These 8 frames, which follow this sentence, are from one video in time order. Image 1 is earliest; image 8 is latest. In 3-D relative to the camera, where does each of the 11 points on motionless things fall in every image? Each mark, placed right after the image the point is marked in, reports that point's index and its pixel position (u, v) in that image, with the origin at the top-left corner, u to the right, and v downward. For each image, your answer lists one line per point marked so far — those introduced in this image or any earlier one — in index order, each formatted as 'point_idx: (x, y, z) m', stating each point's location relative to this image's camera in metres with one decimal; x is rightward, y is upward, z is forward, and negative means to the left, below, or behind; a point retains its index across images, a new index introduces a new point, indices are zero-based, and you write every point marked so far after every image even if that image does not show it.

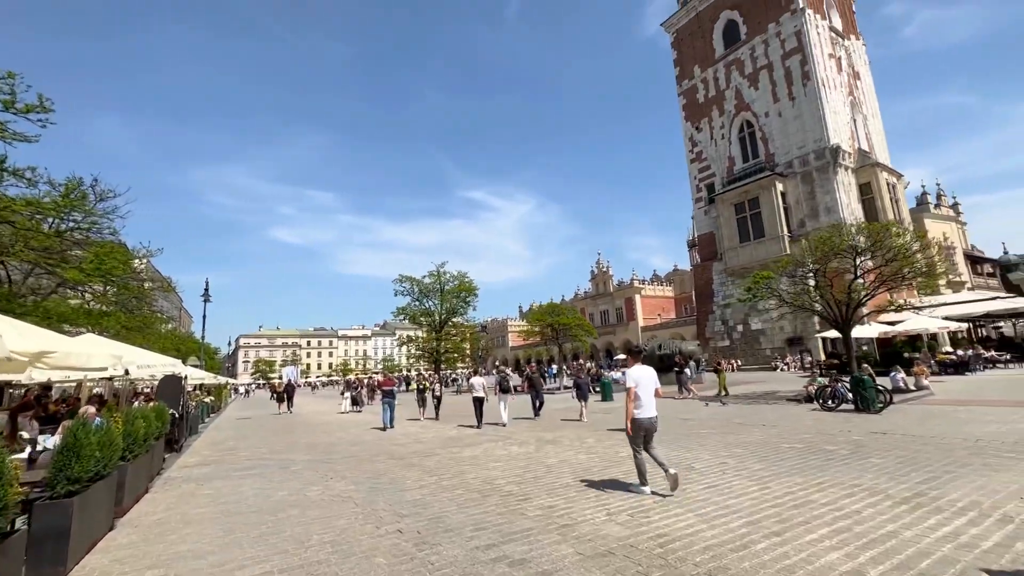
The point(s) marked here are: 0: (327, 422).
0: (-5.6, -4.1, +14.1) m
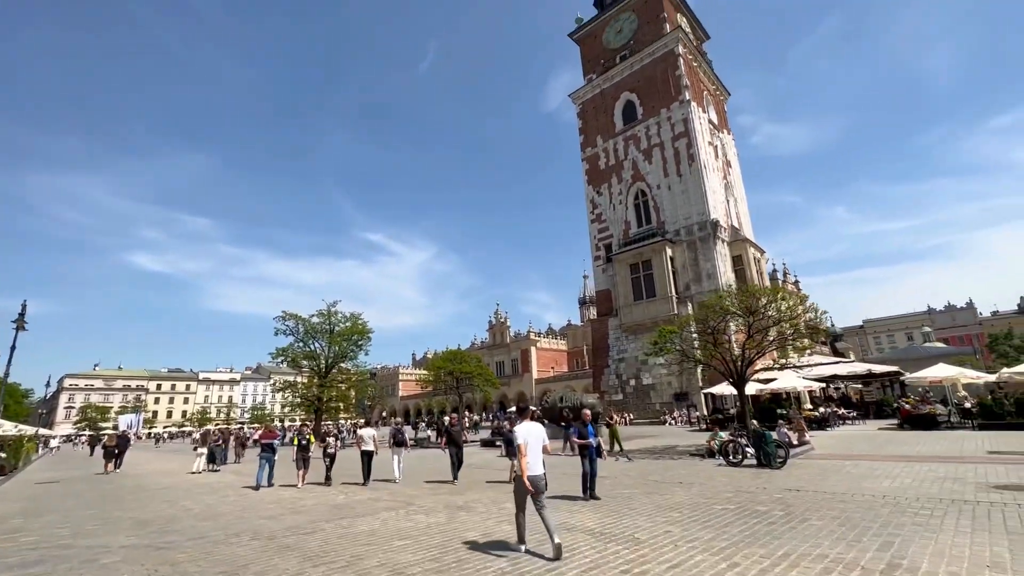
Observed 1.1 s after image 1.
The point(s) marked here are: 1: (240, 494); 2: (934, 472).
0: (-8.2, -4.8, +11.2) m
1: (-5.5, -4.2, +9.5) m
2: (+7.8, -3.4, +8.7) m
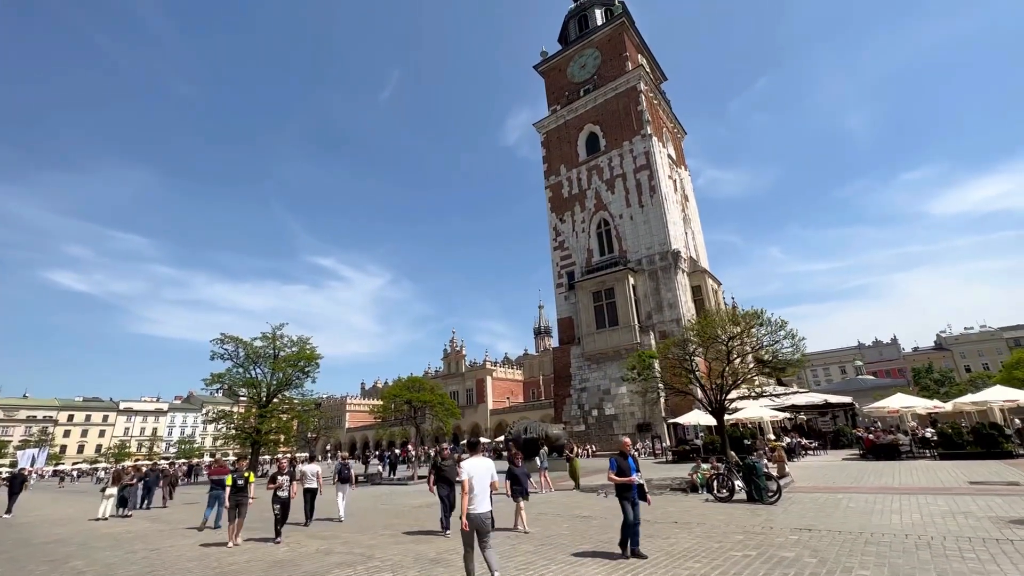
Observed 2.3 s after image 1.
0: (-8.8, -4.9, +9.1) m
1: (-6.0, -4.3, +7.7) m
2: (+7.4, -3.8, +8.2) m
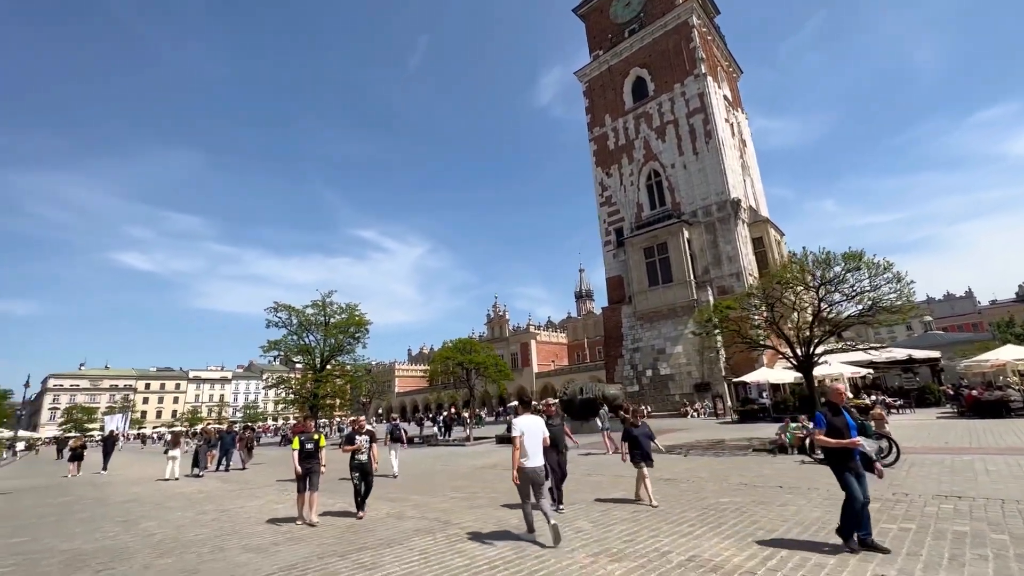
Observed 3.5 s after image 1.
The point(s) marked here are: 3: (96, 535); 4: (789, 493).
0: (-7.3, -4.2, +9.1) m
1: (-4.7, -3.6, +7.5) m
2: (+8.7, -2.6, +6.8) m
3: (-5.5, -3.3, +6.2) m
4: (+4.0, -3.0, +6.8) m
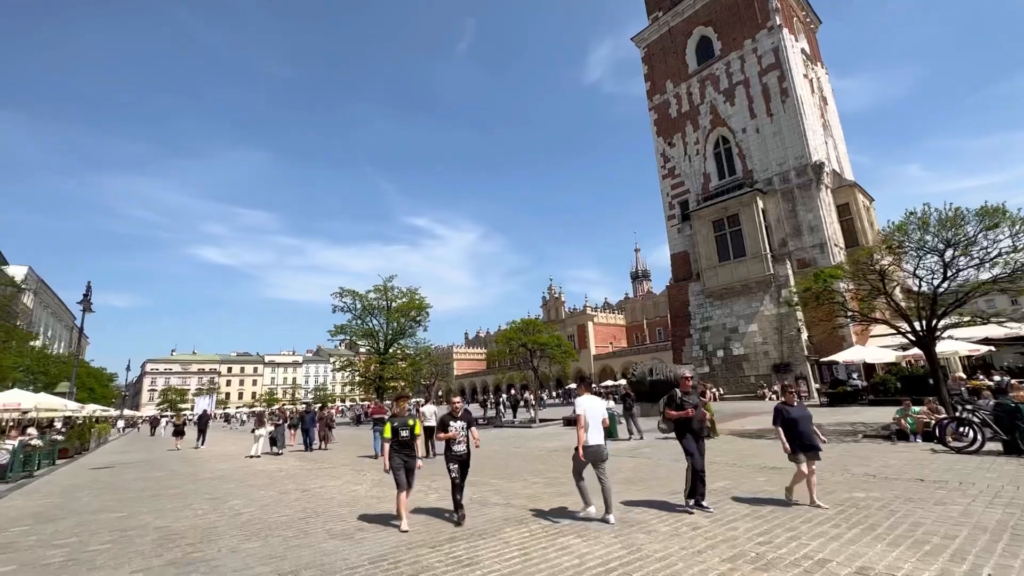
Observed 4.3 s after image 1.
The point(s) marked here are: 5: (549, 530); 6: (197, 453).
0: (-5.8, -3.8, +9.3) m
1: (-3.3, -3.2, +7.4) m
2: (+9.9, -2.0, +5.2) m
3: (-4.3, -3.0, +6.2) m
4: (+5.2, -2.4, +5.7) m
5: (+0.4, -2.5, +4.7) m
6: (-10.8, -5.7, +16.0) m
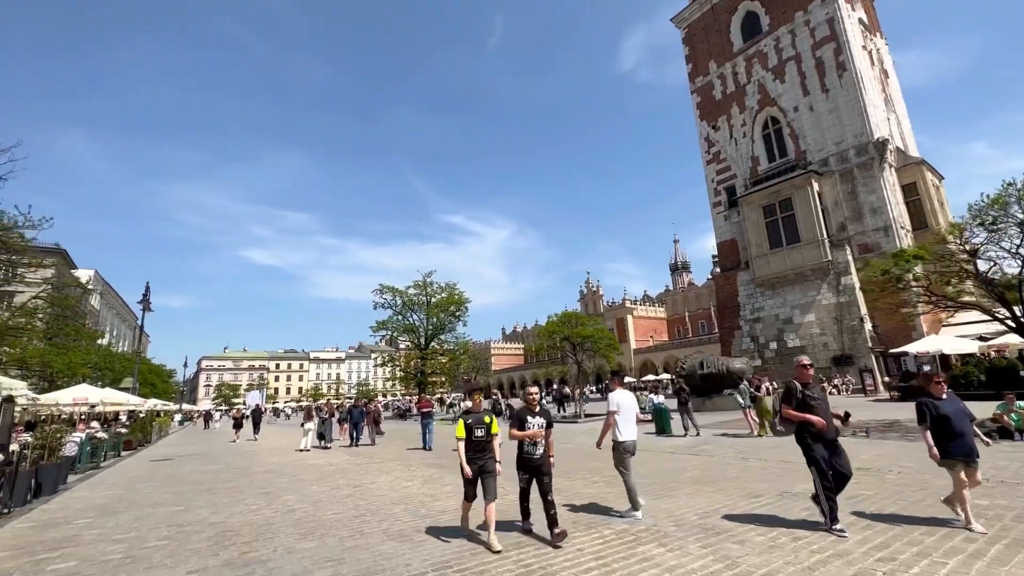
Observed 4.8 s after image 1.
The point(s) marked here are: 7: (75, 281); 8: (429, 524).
0: (-4.7, -3.7, +9.4) m
1: (-2.4, -3.1, +7.2) m
2: (+10.5, -1.6, +4.0) m
3: (-3.5, -2.9, +6.1) m
4: (+5.9, -2.1, +4.9) m
5: (+1.0, -2.3, +4.3) m
6: (-9.2, -5.6, +16.4) m
7: (-17.3, +0.3, +18.5) m
8: (-0.9, -2.5, +4.9) m
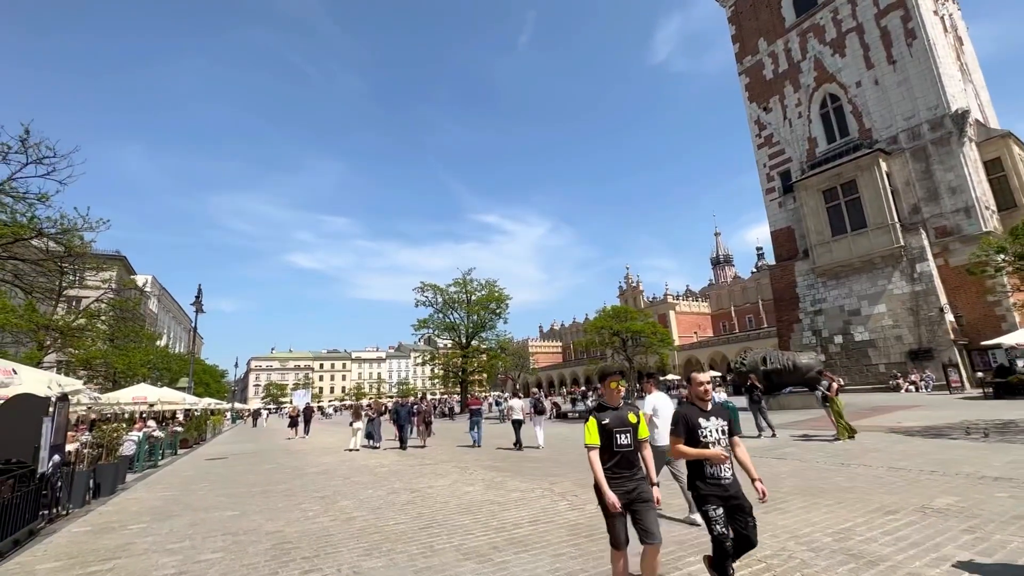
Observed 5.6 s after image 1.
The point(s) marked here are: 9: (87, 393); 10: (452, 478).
0: (-3.5, -3.6, +9.0) m
1: (-1.4, -2.9, +6.7) m
2: (+11.2, -1.3, +2.6) m
3: (-2.6, -2.7, +5.7) m
4: (+6.7, -1.8, +3.7) m
5: (+1.8, -2.1, +3.5) m
6: (-7.5, -5.5, +16.4) m
7: (-15.5, +0.2, +19.0) m
8: (-0.1, -2.3, +4.3) m
9: (-9.6, -2.4, +10.5) m
10: (-1.0, -3.1, +7.7) m
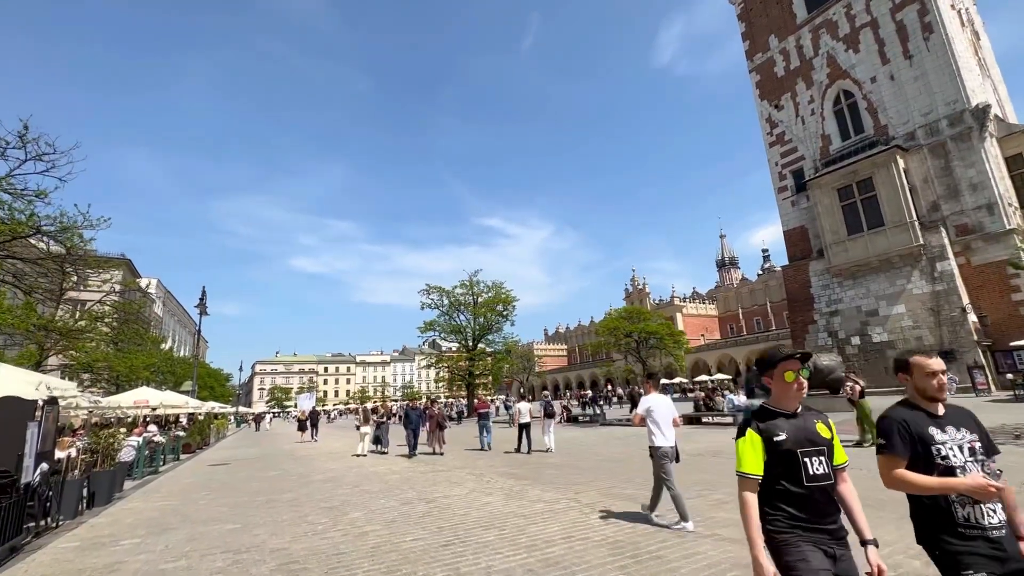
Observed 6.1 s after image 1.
0: (-3.2, -3.5, +8.5) m
1: (-1.1, -2.9, +6.2) m
2: (+11.5, -1.1, +2.0) m
3: (-2.3, -2.7, +5.2) m
4: (+7.0, -1.7, +3.2) m
5: (+2.1, -2.0, +3.0) m
6: (-7.1, -5.5, +16.0) m
7: (-15.1, +0.1, +18.7) m
8: (+0.2, -2.2, +3.8) m
9: (-9.3, -2.4, +10.1) m
10: (-0.7, -3.1, +7.2) m
